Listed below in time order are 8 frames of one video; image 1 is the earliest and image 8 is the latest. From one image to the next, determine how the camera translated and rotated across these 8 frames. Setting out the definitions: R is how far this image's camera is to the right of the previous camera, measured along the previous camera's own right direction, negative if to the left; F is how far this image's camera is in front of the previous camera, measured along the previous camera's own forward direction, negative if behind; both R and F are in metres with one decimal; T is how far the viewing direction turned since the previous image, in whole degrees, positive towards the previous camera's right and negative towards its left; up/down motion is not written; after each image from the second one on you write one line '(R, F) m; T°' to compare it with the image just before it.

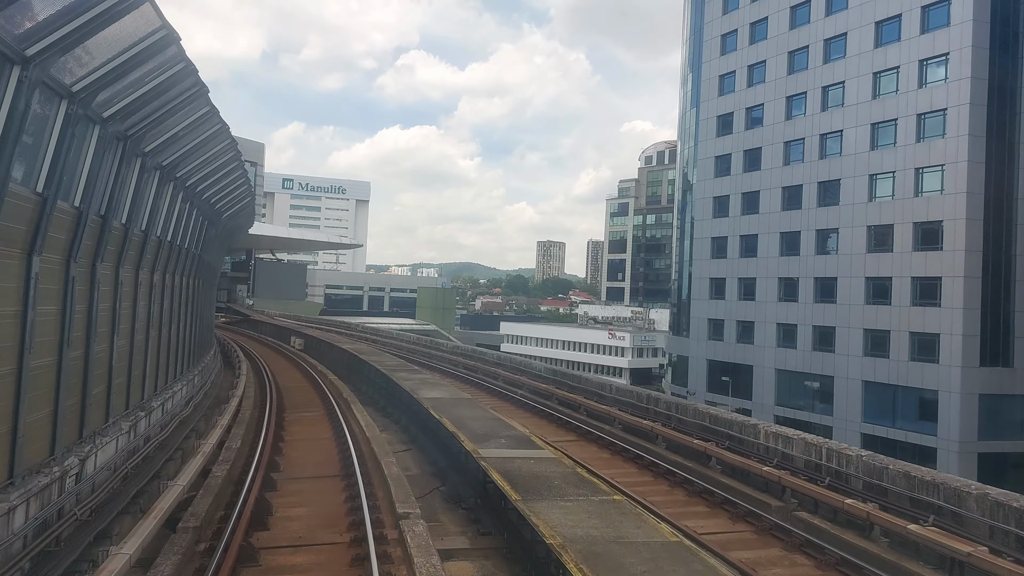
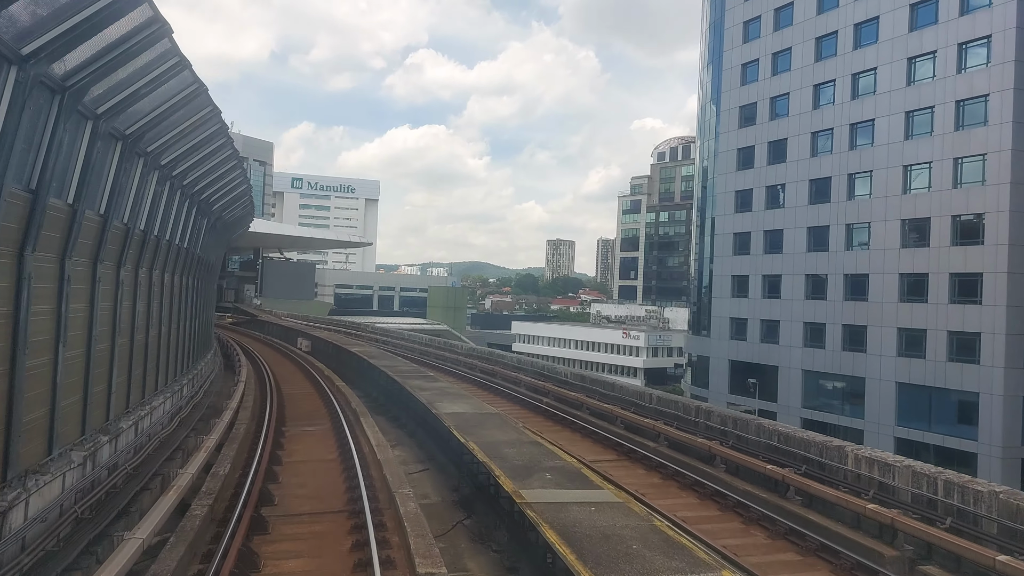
(-0.1, +0.7) m; -1°
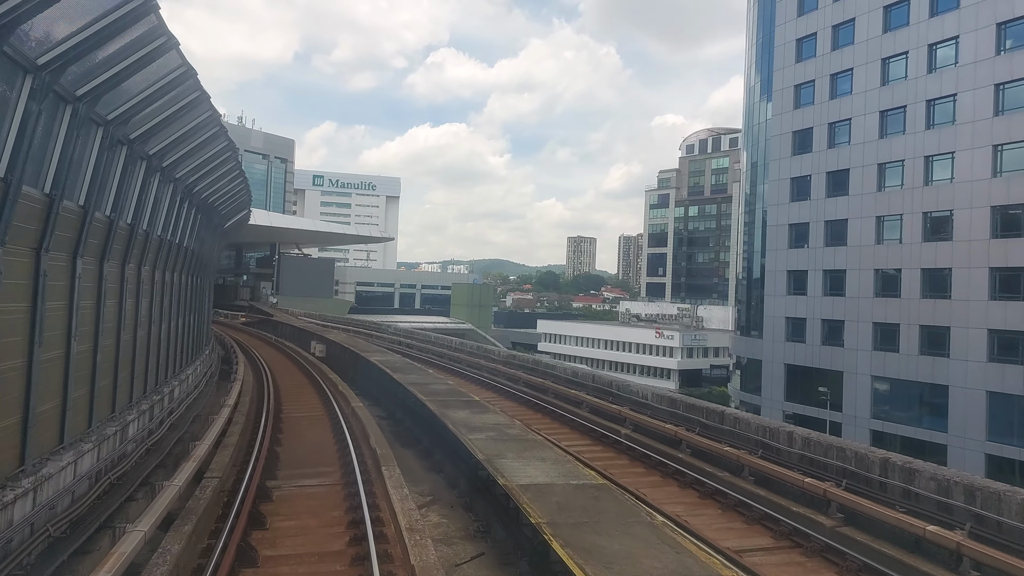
(-0.3, +1.6) m; -2°
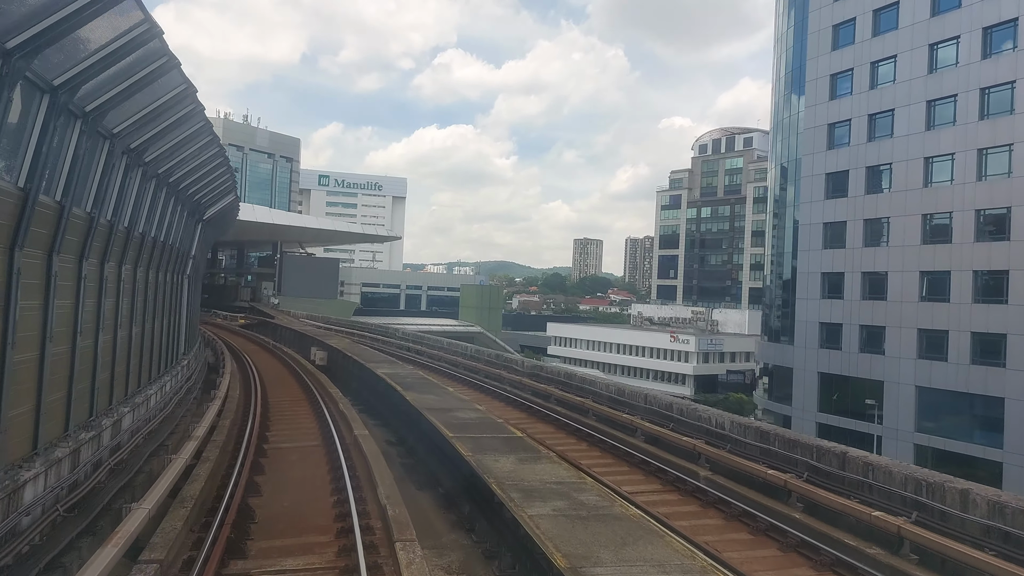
(-0.2, +1.1) m; 0°
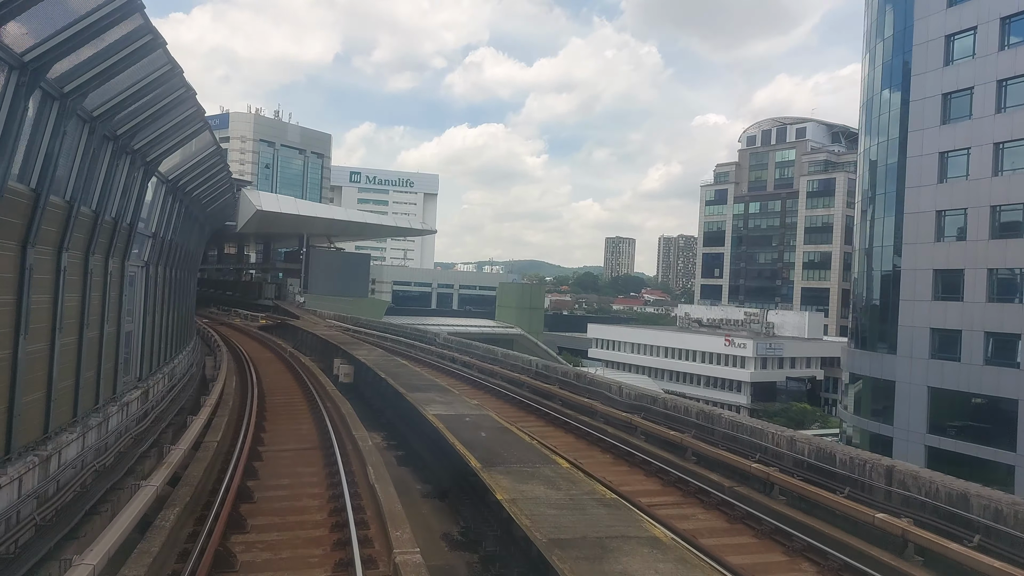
(-0.5, +2.2) m; -2°
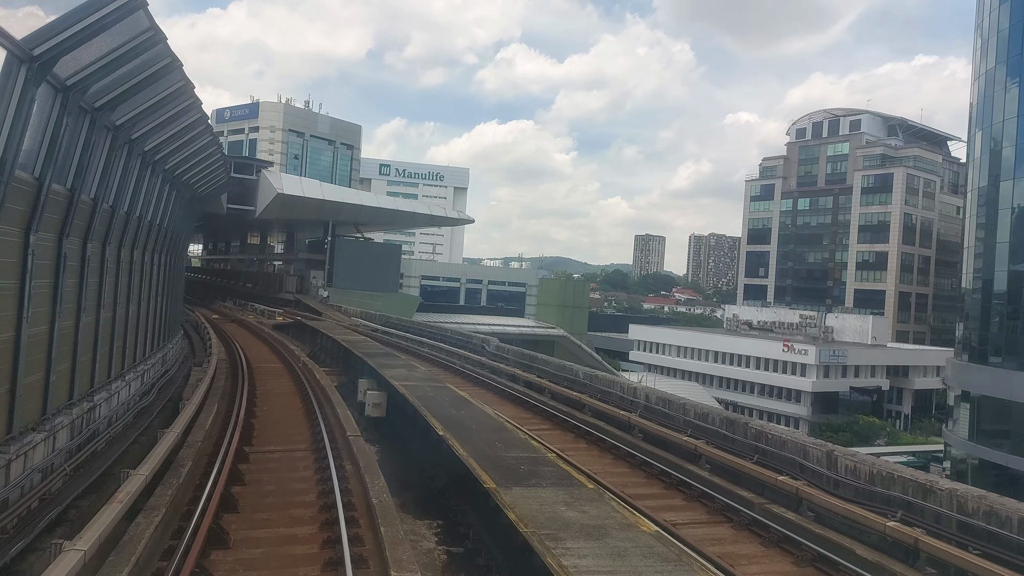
(-0.5, +2.2) m; -2°
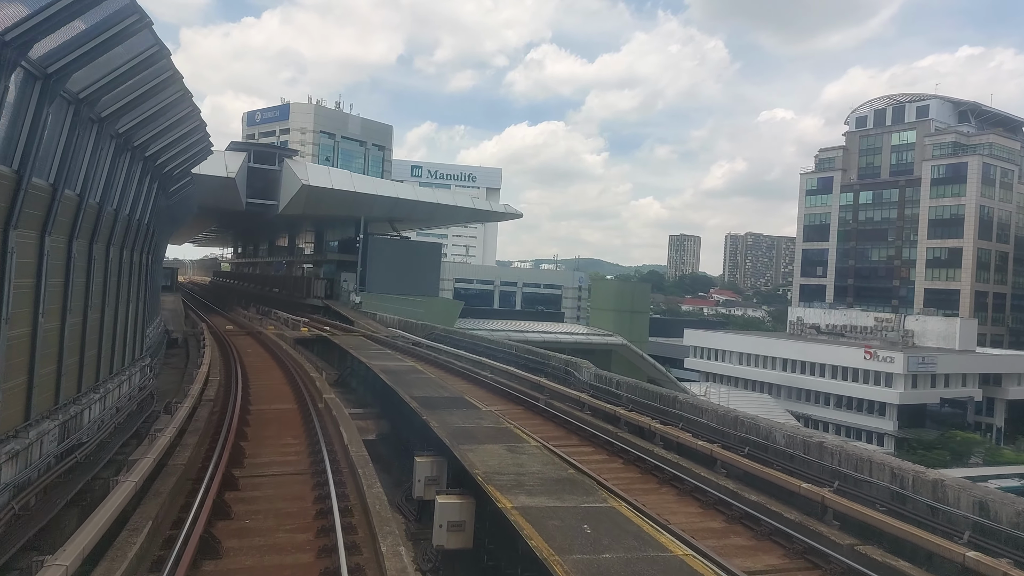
(-0.6, +2.4) m; -2°
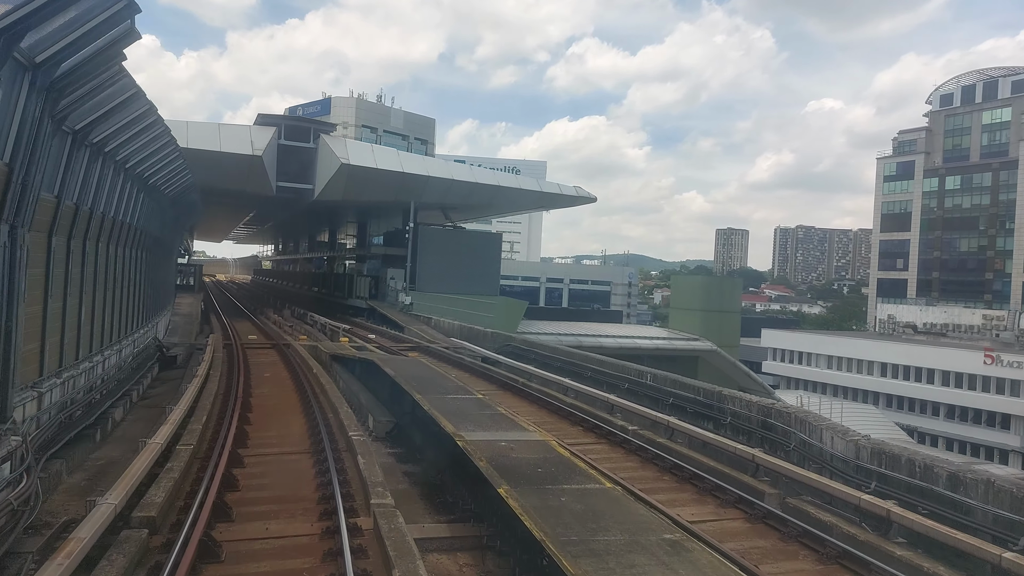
(-0.7, +2.7) m; -3°
